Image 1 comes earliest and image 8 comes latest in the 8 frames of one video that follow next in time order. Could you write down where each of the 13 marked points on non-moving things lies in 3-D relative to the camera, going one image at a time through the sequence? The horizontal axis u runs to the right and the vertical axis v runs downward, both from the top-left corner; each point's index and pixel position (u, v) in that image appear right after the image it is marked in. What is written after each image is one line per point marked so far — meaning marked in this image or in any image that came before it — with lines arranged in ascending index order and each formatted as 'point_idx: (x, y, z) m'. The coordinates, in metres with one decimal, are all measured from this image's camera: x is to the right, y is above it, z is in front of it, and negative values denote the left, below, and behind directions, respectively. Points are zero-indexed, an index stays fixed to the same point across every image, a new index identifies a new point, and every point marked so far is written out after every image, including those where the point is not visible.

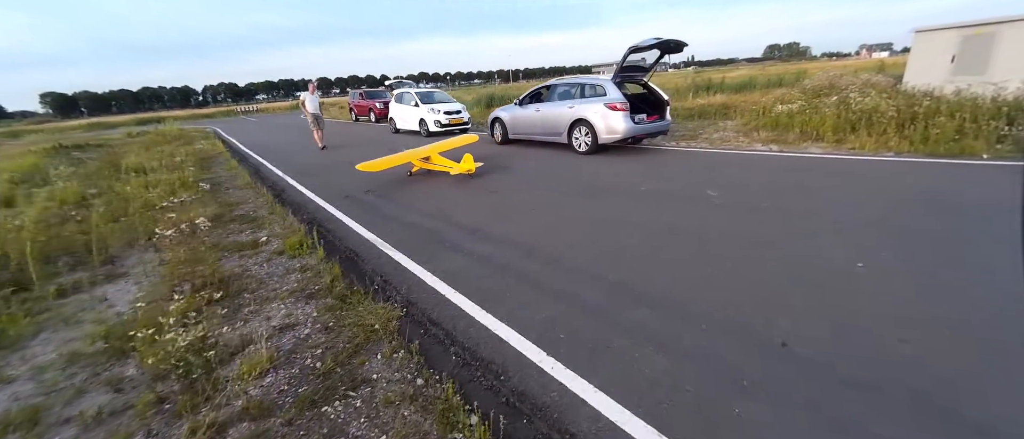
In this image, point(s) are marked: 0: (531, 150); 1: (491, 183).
0: (+0.5, +1.8, +10.7) m
1: (-0.5, +0.7, +7.8) m
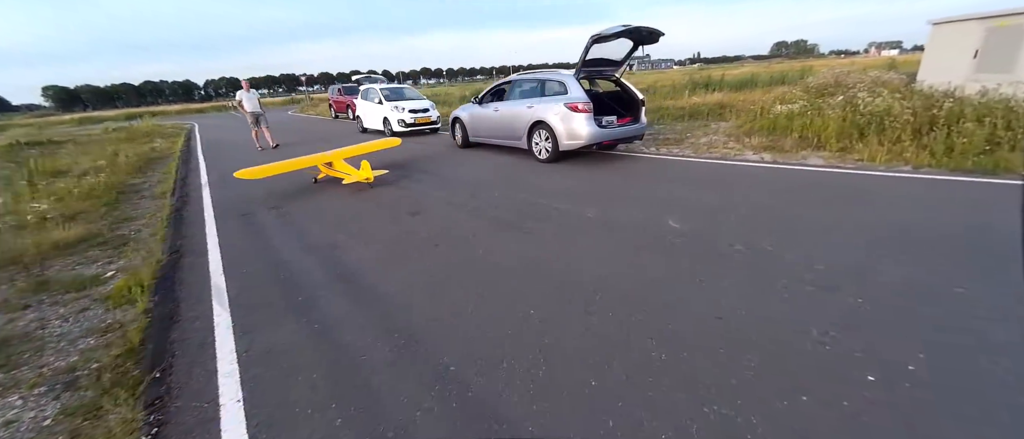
0: (-0.6, +1.4, +9.2) m
1: (-1.6, +0.3, +6.4) m
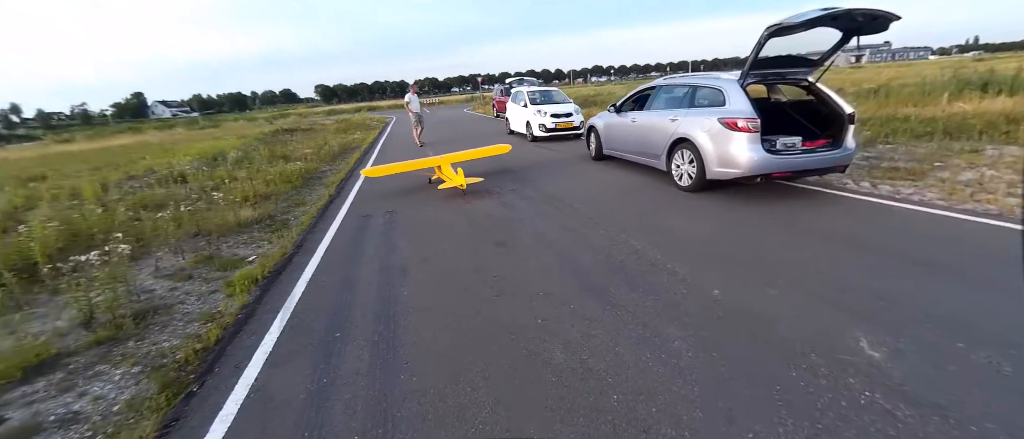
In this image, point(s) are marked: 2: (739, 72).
0: (+2.1, +0.9, +7.9) m
1: (0.0, 0.0, +5.7) m
2: (+3.3, +2.1, +5.9) m
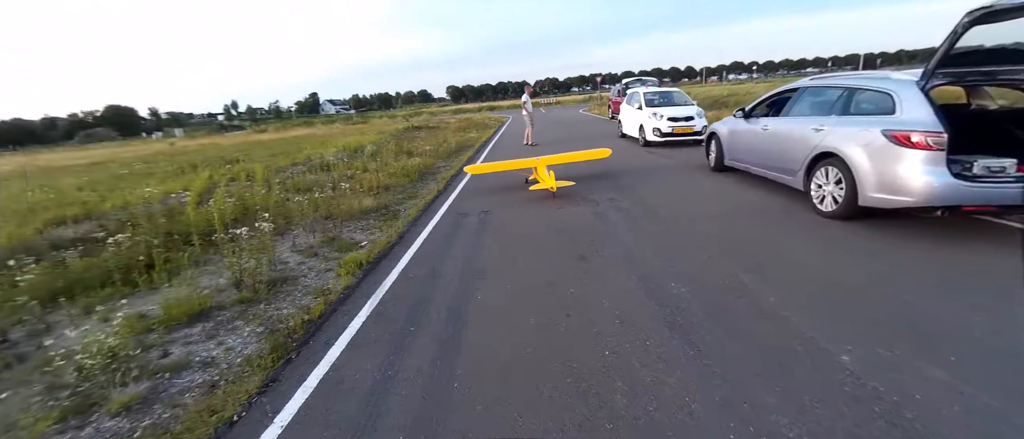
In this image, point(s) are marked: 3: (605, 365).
0: (+3.9, +0.5, +6.9) m
1: (+1.2, -0.2, +5.3) m
2: (+4.7, +1.7, +4.6) m
3: (+0.6, -1.0, +2.8) m
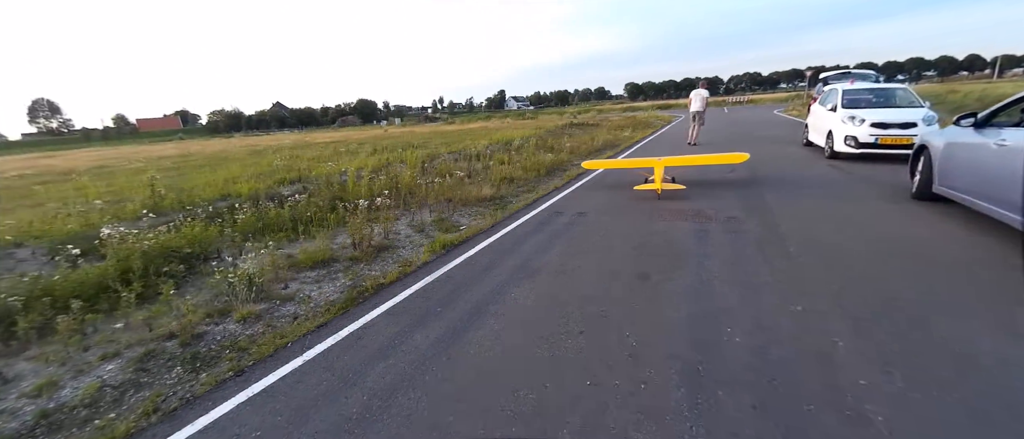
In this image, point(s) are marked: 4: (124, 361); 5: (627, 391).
0: (+5.2, -0.1, +4.9) m
1: (+2.0, -0.4, +4.5) m
2: (+5.1, +1.0, +2.5) m
3: (+0.4, -1.0, +2.5) m
4: (-3.5, -1.3, +3.7) m
5: (+0.7, -1.0, +2.5) m
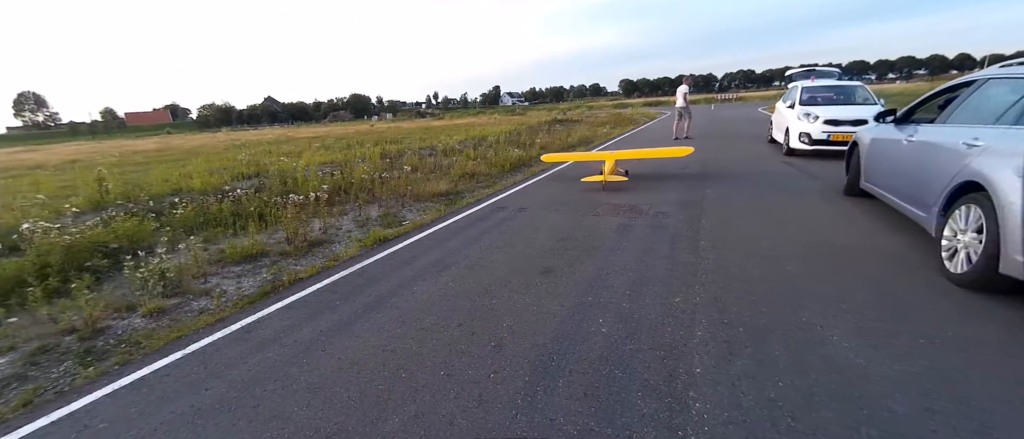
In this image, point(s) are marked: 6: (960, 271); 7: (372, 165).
0: (+4.2, 0.0, +5.0) m
1: (+1.1, -0.3, +4.6) m
2: (+4.2, +1.1, +2.5) m
3: (-0.5, -1.0, +2.5) m
4: (-4.4, -1.2, +3.6) m
5: (-0.2, -1.0, +2.5) m
6: (+3.6, -0.4, +3.3) m
7: (-3.8, +1.5, +11.1) m
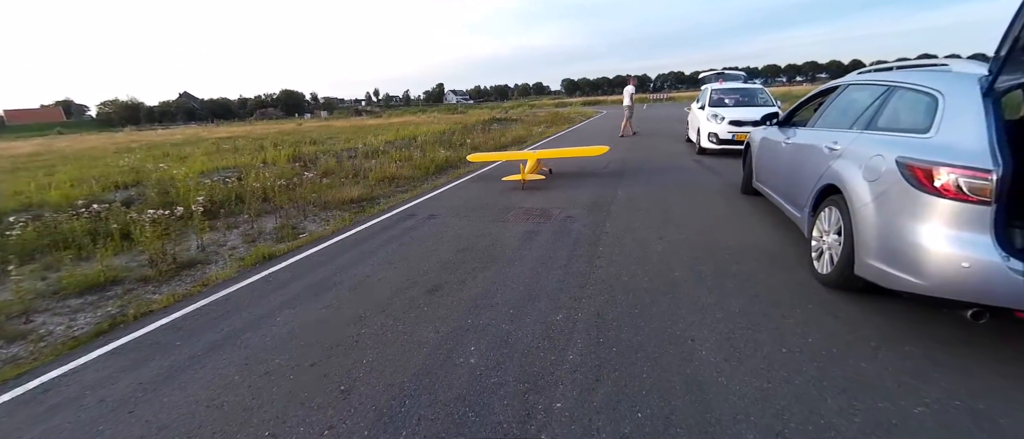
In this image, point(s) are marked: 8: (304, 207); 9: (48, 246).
0: (+3.0, 0.0, +5.2) m
1: (-0.1, -0.4, +4.3) m
2: (+3.2, +1.1, +2.7) m
3: (-1.4, -1.2, +2.1) m
4: (-5.4, -1.5, +2.7) m
5: (-1.1, -1.1, +2.1) m
6: (+2.6, -0.4, +3.4) m
7: (-5.8, +1.3, +10.2) m
8: (-3.9, +0.2, +7.7) m
9: (-6.4, -0.4, +5.7) m
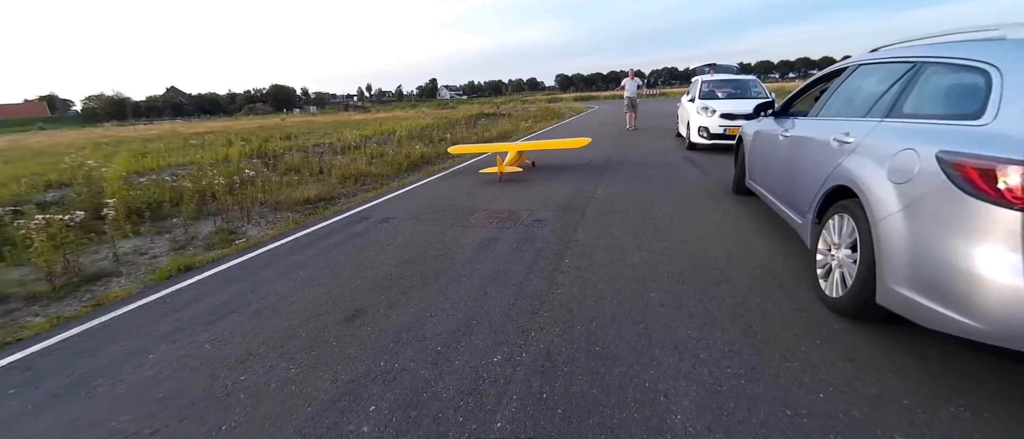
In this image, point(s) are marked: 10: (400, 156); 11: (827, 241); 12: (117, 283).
0: (+2.5, -0.1, +4.5) m
1: (-0.5, -0.5, +3.7) m
2: (+2.8, +1.0, +2.0) m
3: (-1.8, -1.2, +1.4) m
4: (-5.8, -1.6, +2.0) m
5: (-1.5, -1.2, +1.4) m
6: (+2.1, -0.5, +2.7) m
7: (-6.3, +1.2, +9.4) m
8: (-4.4, +0.2, +6.9) m
9: (-6.9, -0.4, +4.9) m
10: (-3.1, +1.8, +11.5) m
11: (+2.3, -0.1, +2.9) m
12: (-4.3, -0.7, +4.5) m
